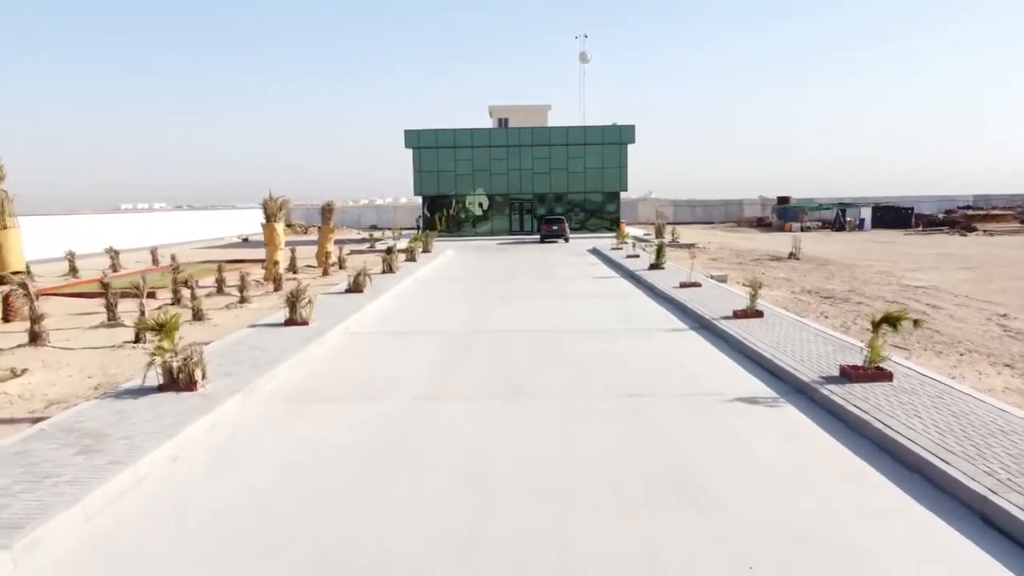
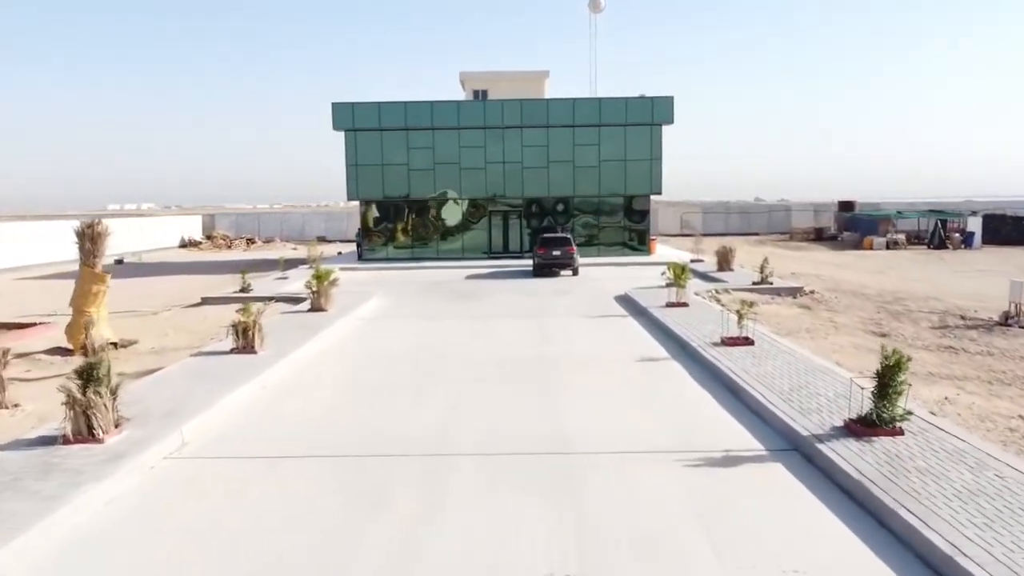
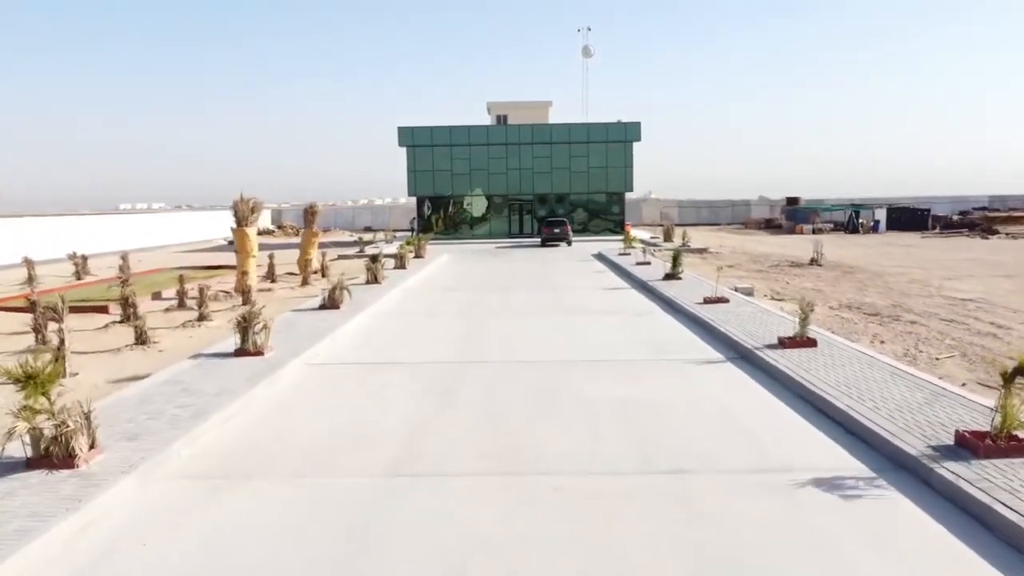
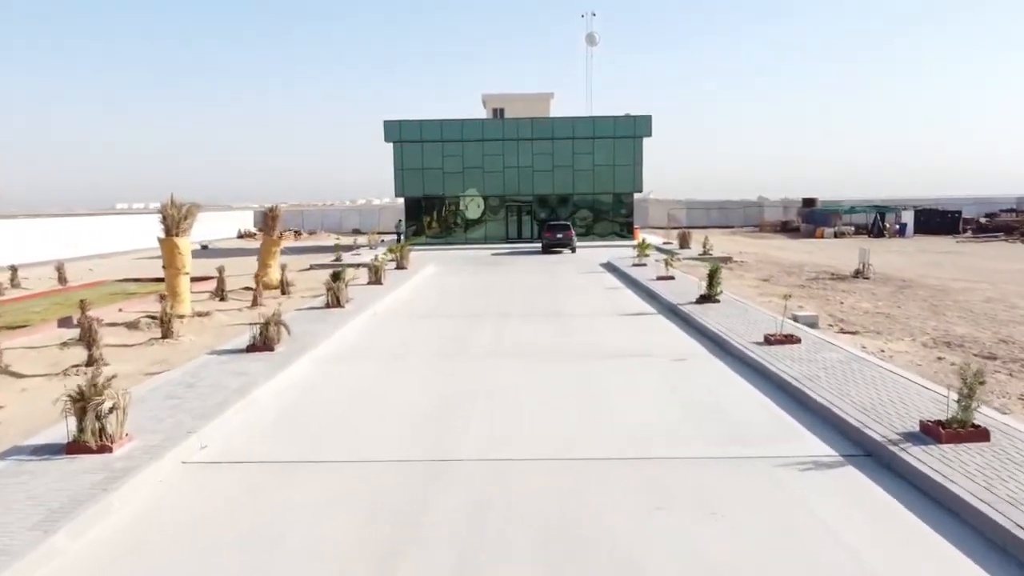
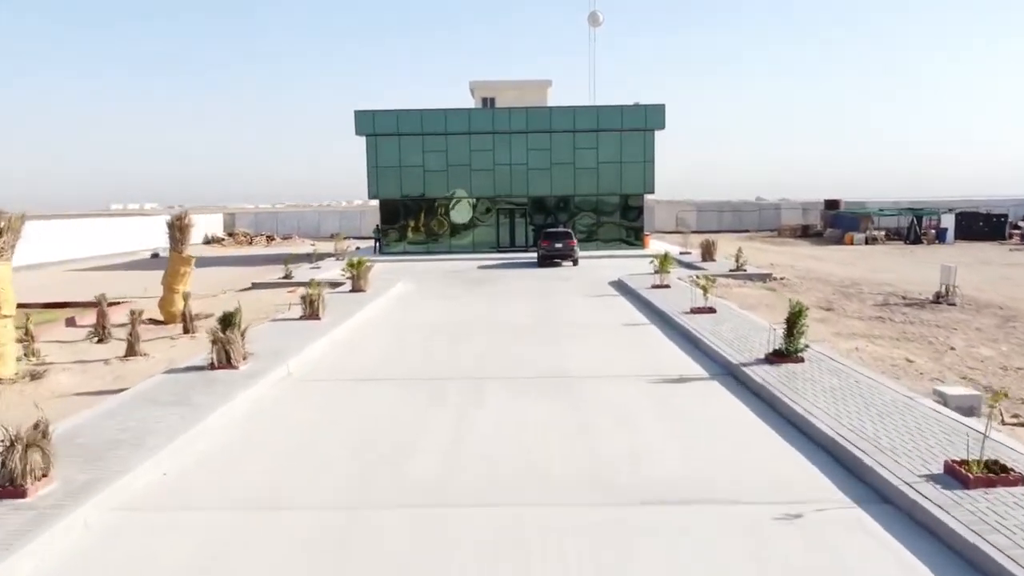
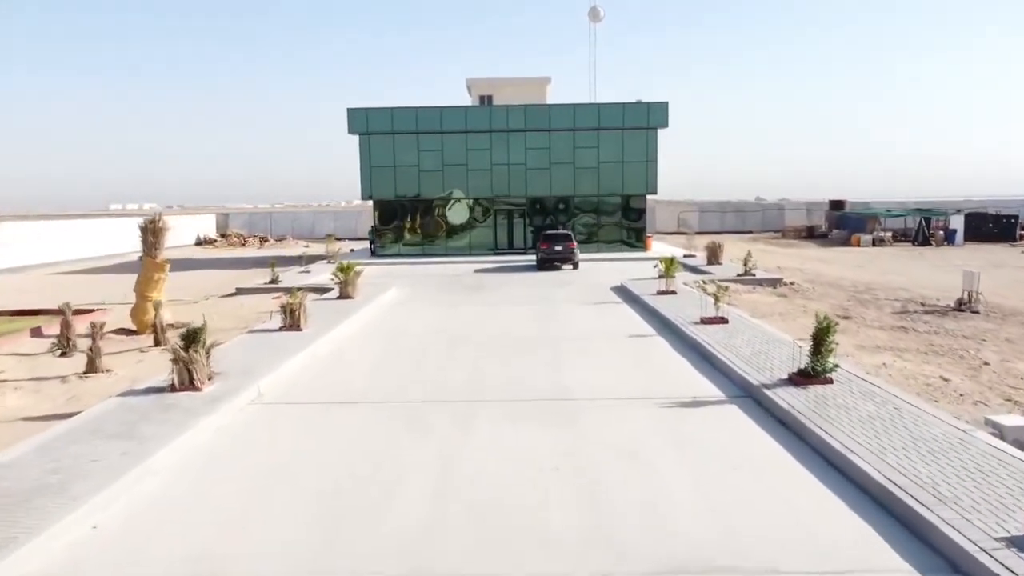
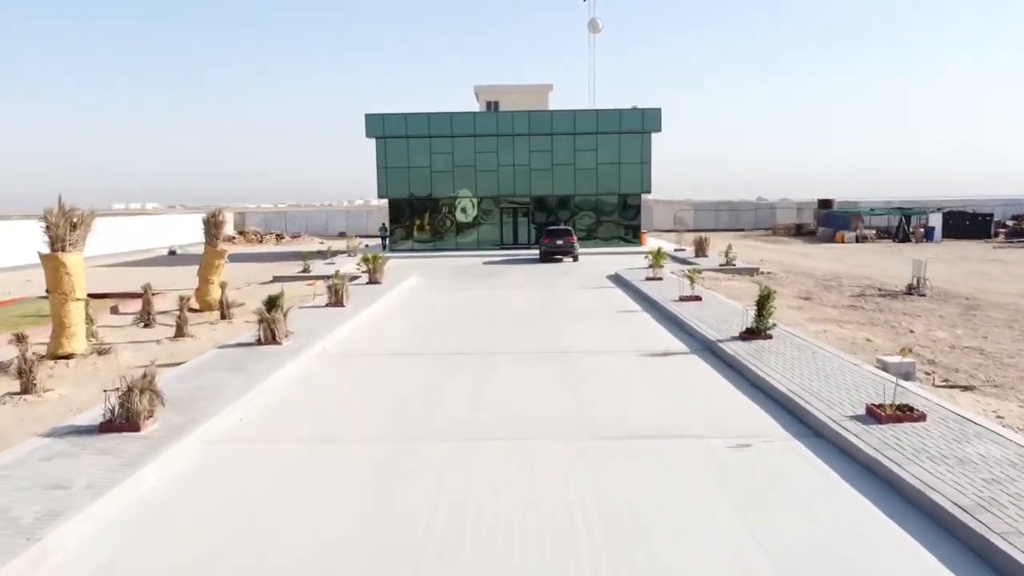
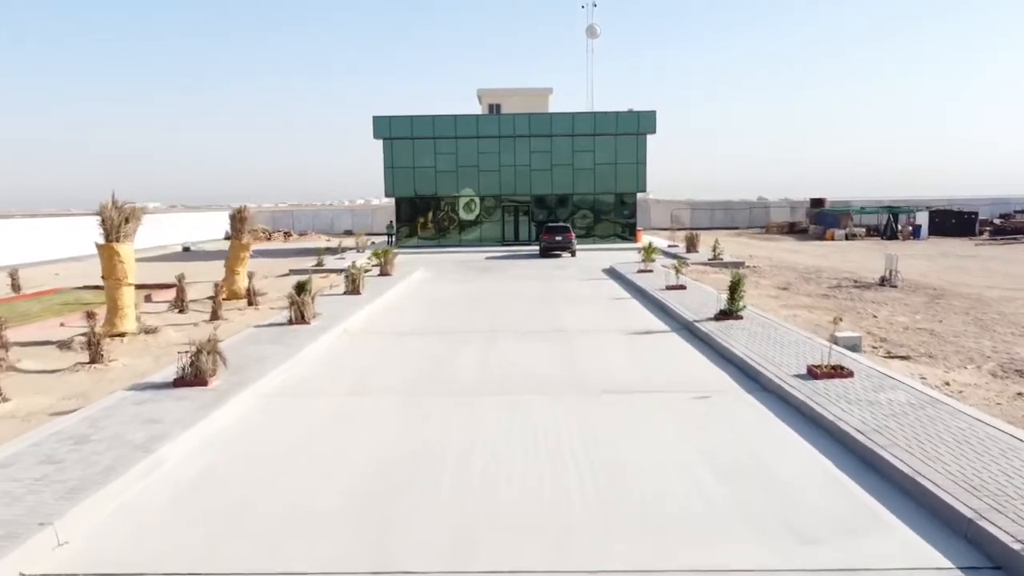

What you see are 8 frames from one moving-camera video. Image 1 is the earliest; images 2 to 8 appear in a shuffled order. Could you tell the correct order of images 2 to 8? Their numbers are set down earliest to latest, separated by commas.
3, 4, 8, 7, 5, 6, 2
